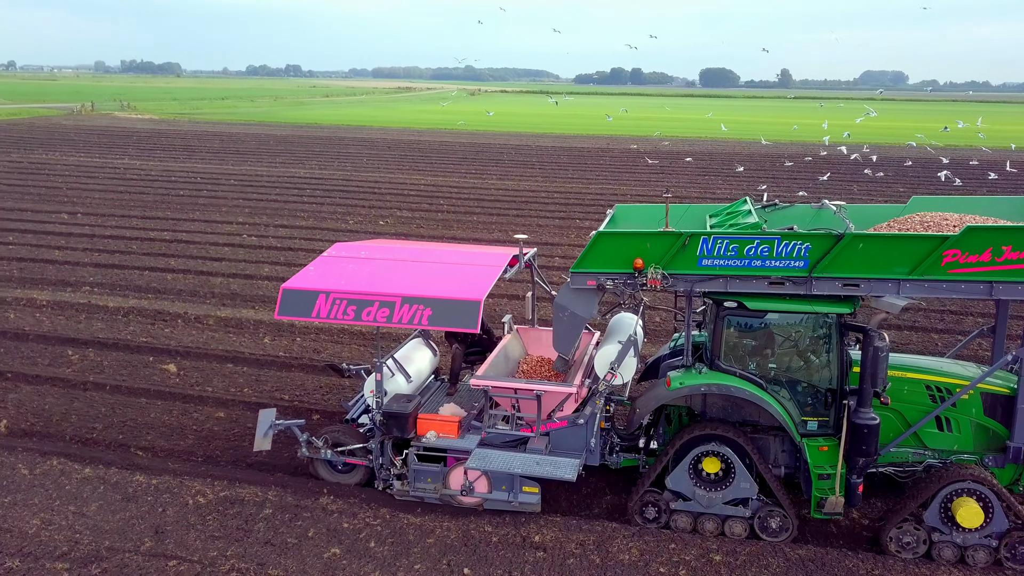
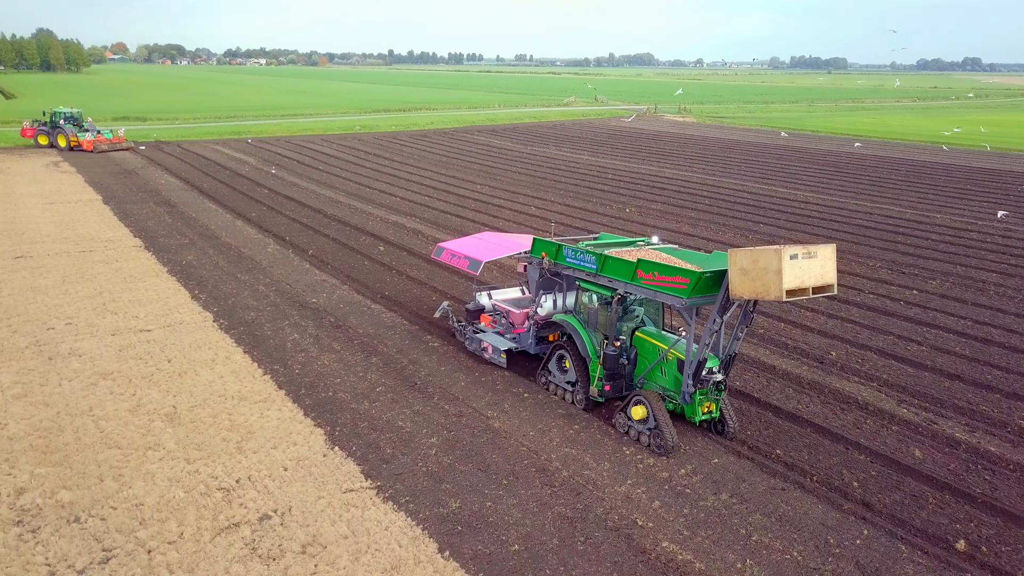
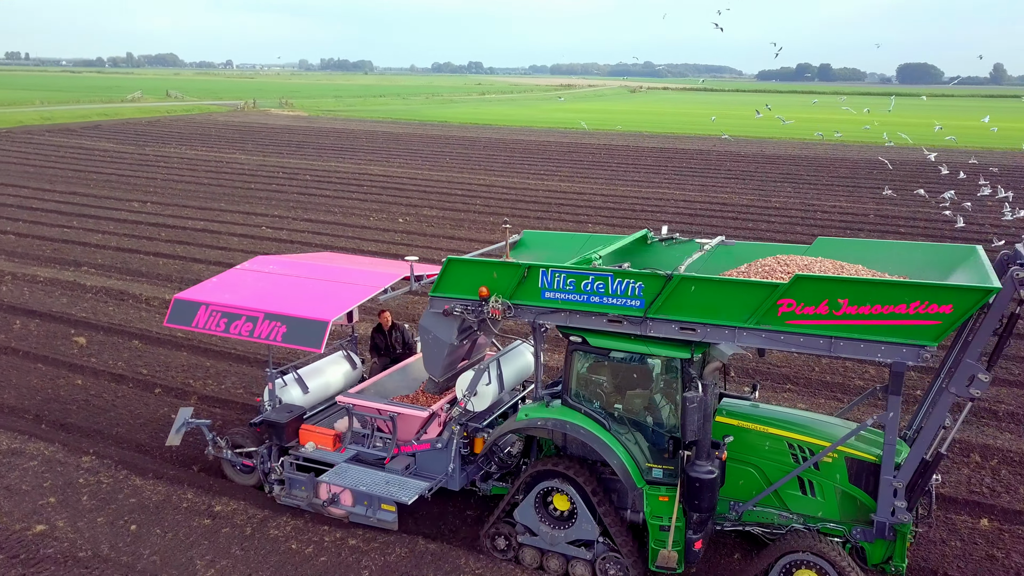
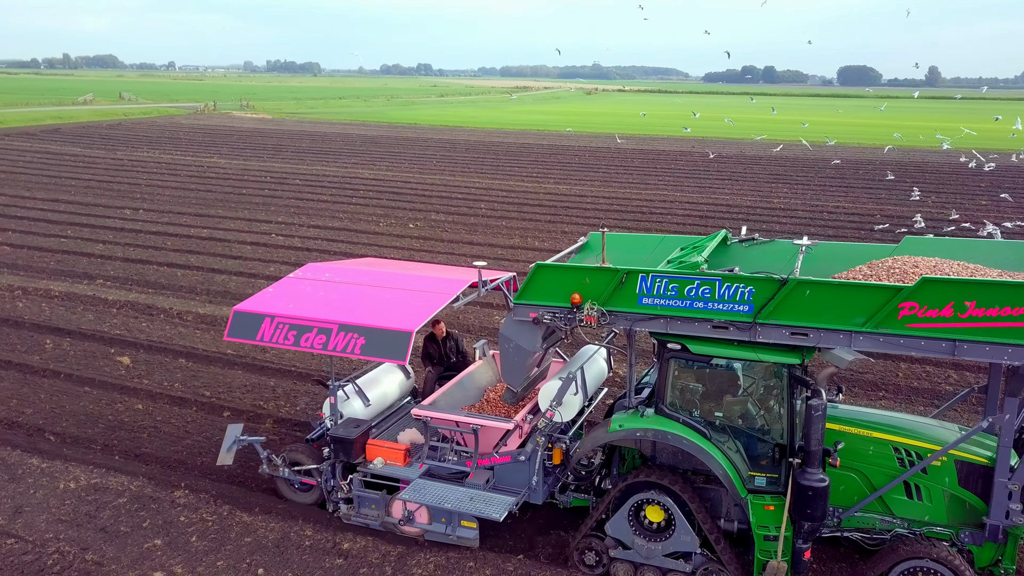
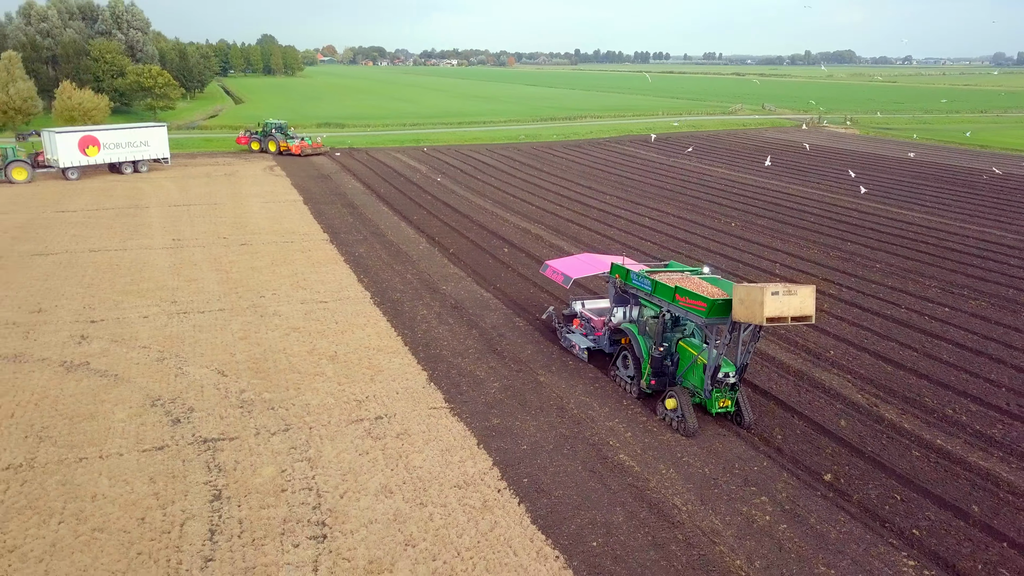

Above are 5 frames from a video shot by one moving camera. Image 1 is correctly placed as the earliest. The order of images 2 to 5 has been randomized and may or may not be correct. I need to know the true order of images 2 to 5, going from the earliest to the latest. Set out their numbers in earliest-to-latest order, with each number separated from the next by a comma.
4, 3, 2, 5
